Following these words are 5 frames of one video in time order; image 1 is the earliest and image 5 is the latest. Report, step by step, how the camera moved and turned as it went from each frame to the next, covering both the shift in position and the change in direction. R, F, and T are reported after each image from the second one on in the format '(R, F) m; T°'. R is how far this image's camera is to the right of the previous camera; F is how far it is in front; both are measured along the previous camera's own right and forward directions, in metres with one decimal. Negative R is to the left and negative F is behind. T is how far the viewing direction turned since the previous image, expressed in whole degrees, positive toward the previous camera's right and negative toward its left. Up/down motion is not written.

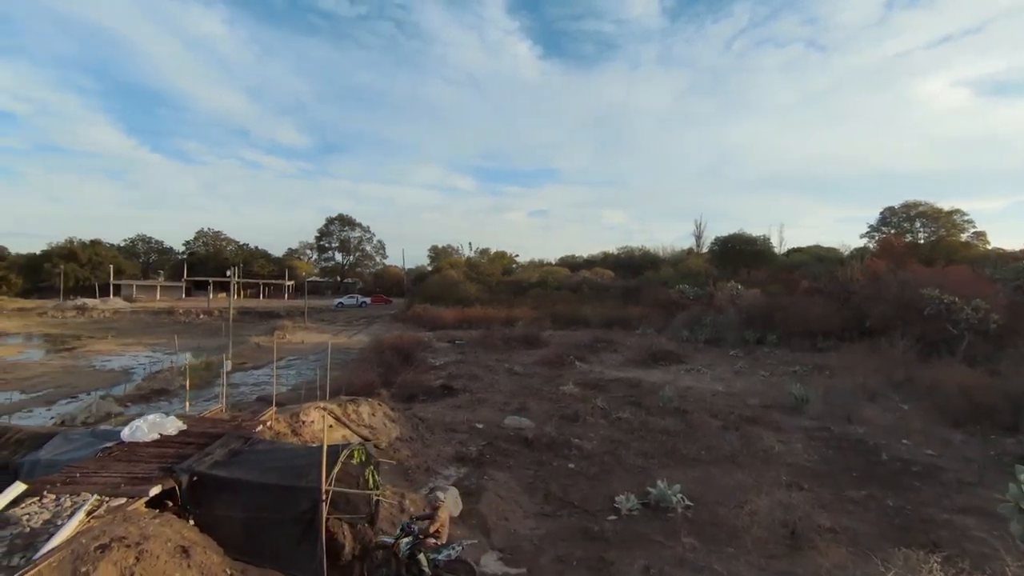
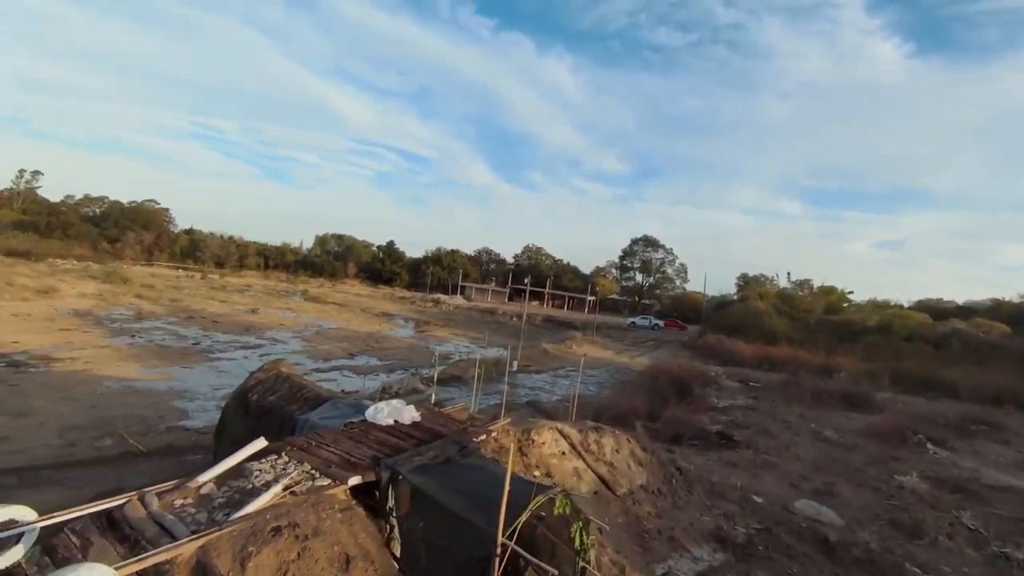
(+0.2, +1.1) m; -33°
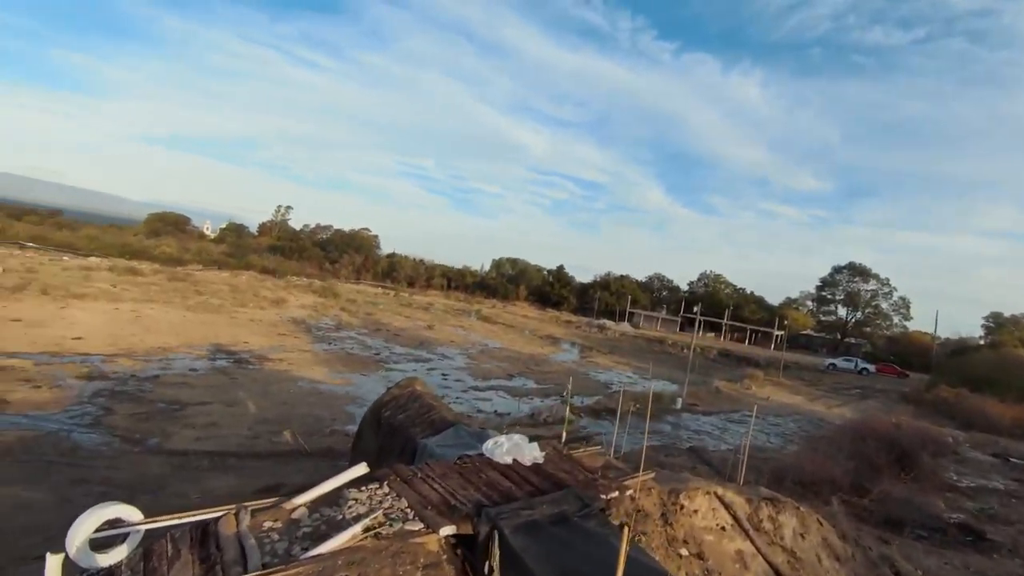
(+0.2, +0.7) m; -19°
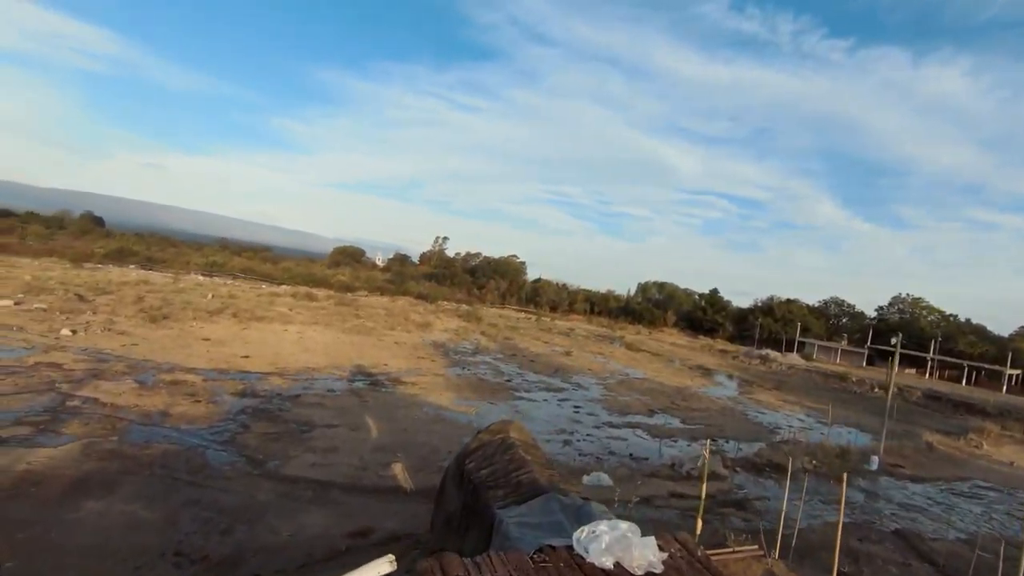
(+0.3, +1.2) m; -16°
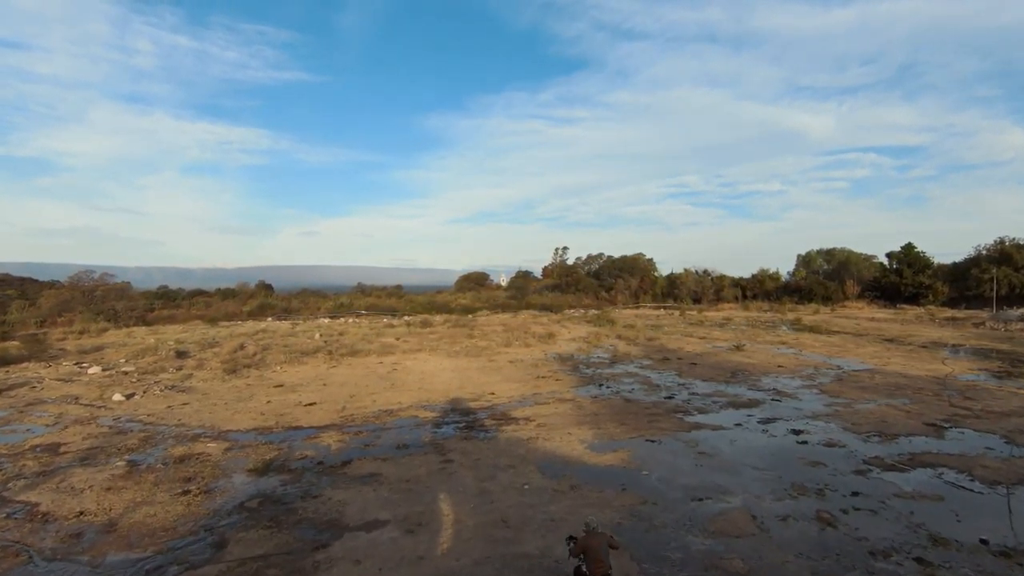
(-0.3, +4.8) m; -14°
